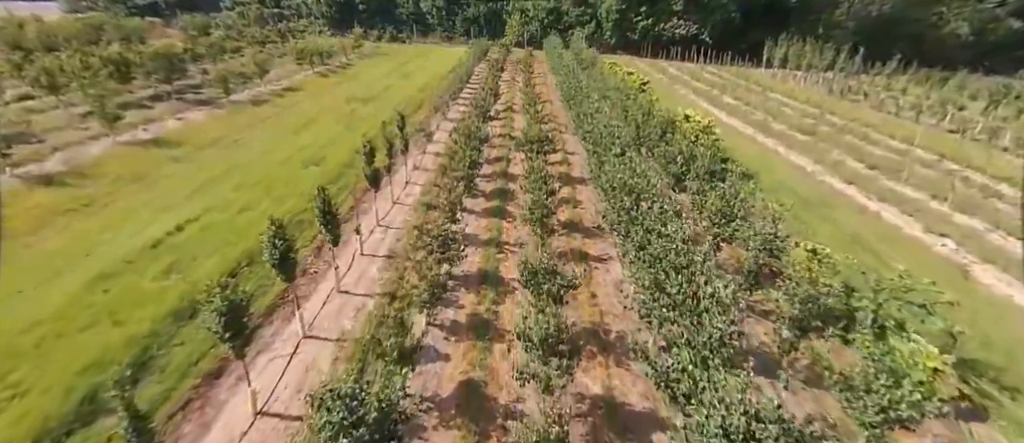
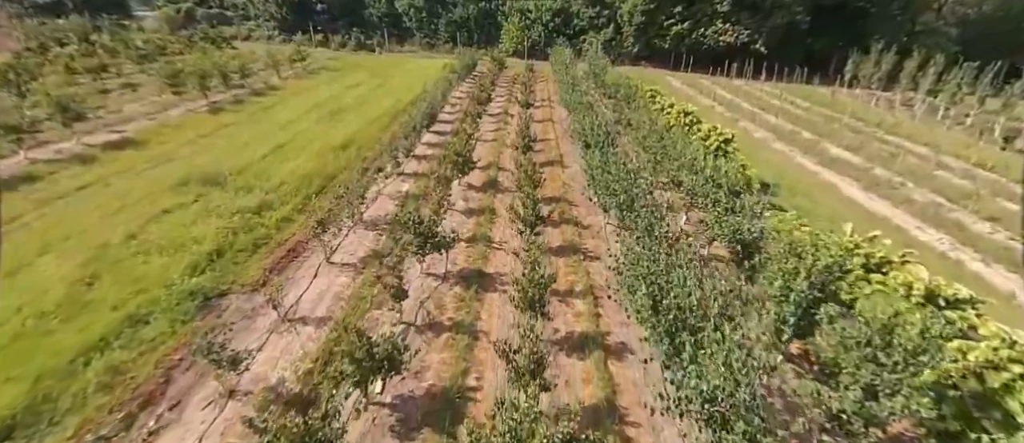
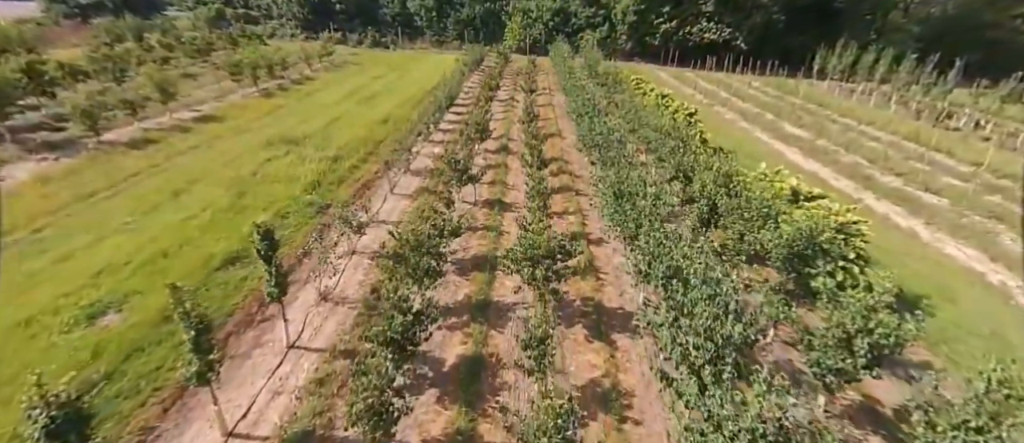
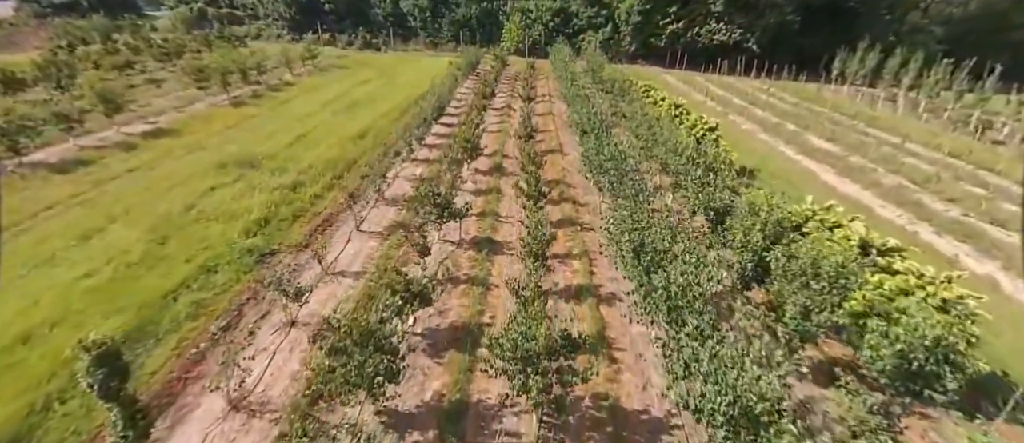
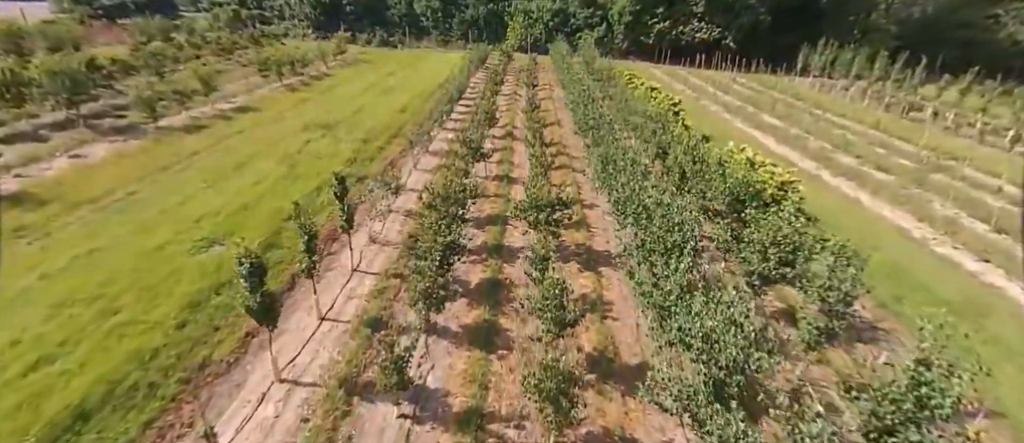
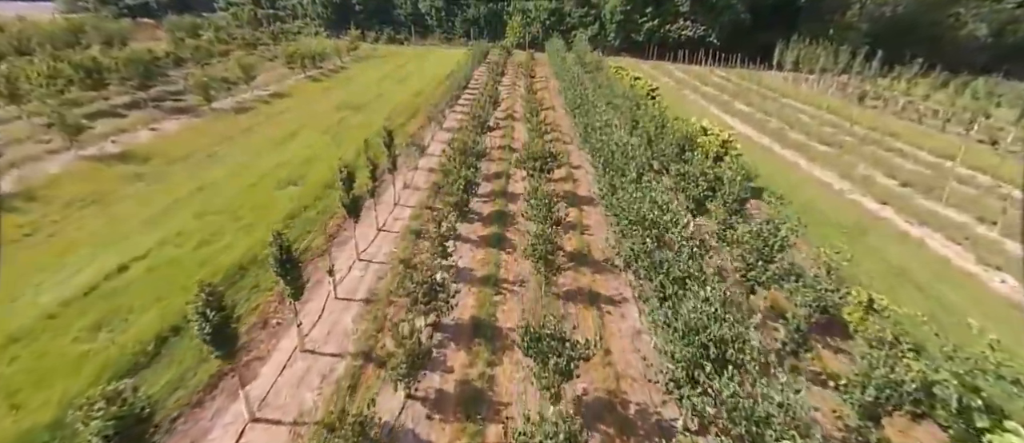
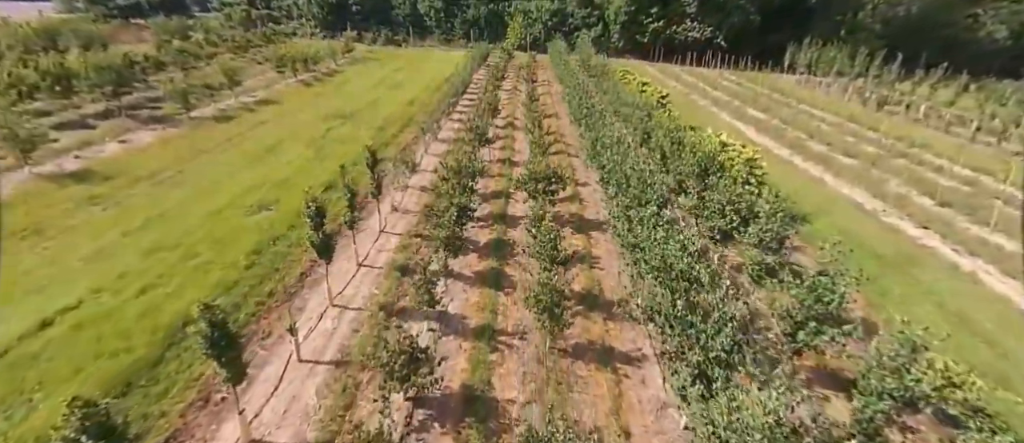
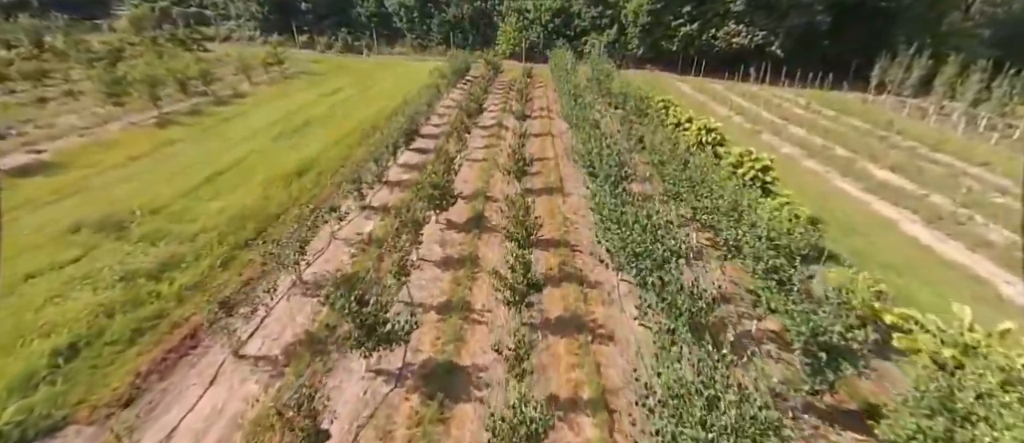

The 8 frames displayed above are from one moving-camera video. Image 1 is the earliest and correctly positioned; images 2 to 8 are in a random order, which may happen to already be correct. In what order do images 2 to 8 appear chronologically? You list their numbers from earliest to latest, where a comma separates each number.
6, 7, 5, 3, 4, 2, 8
